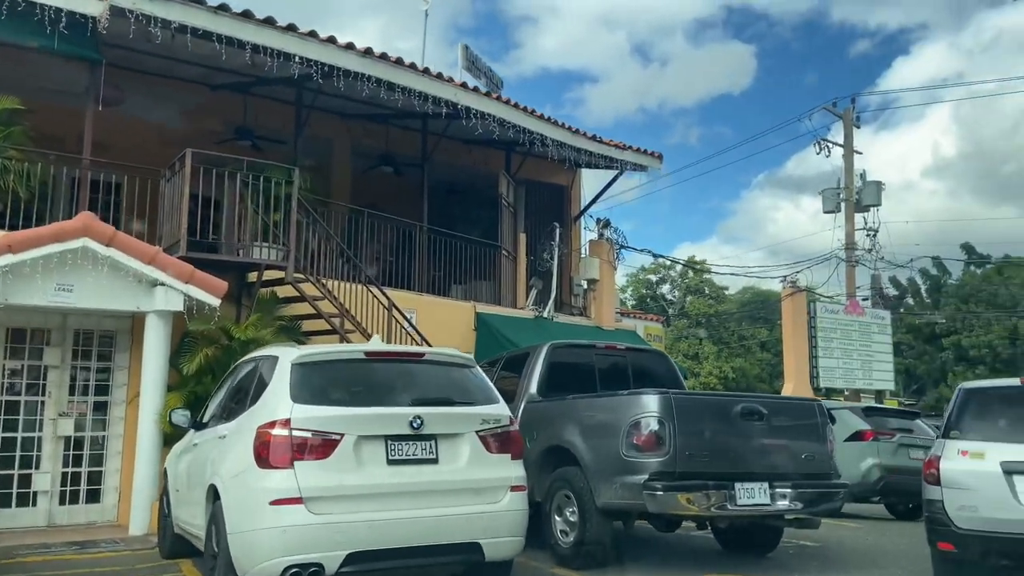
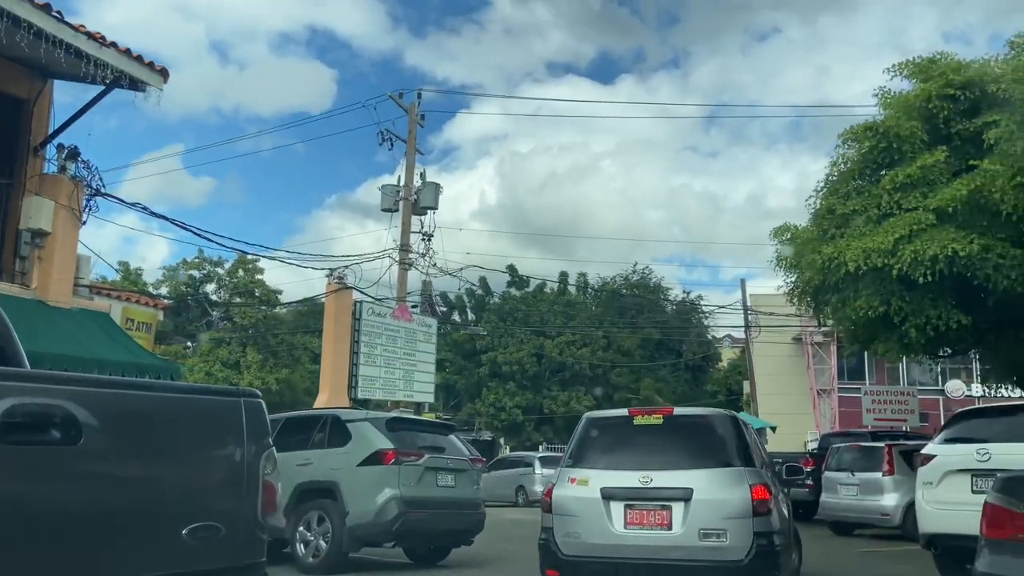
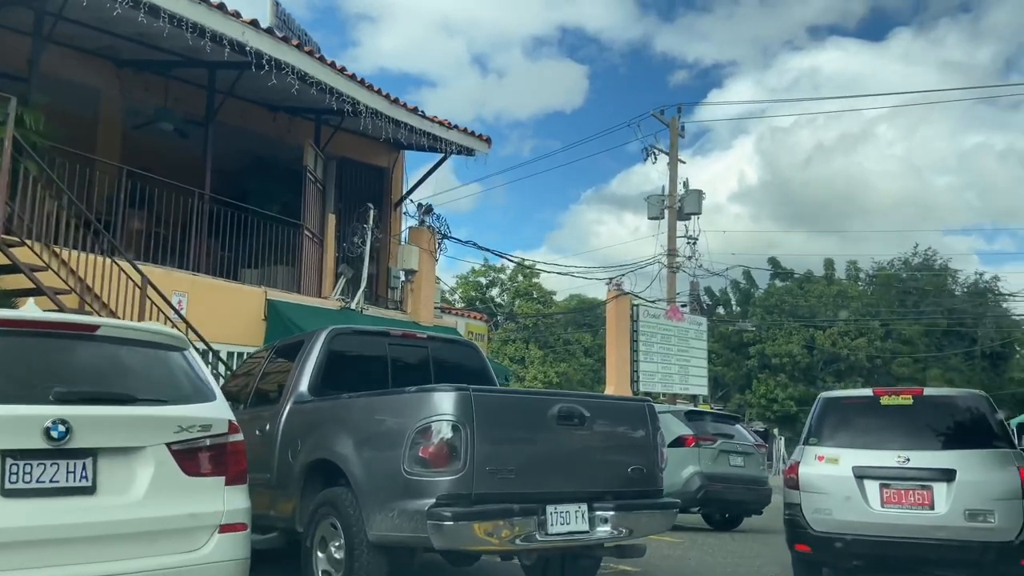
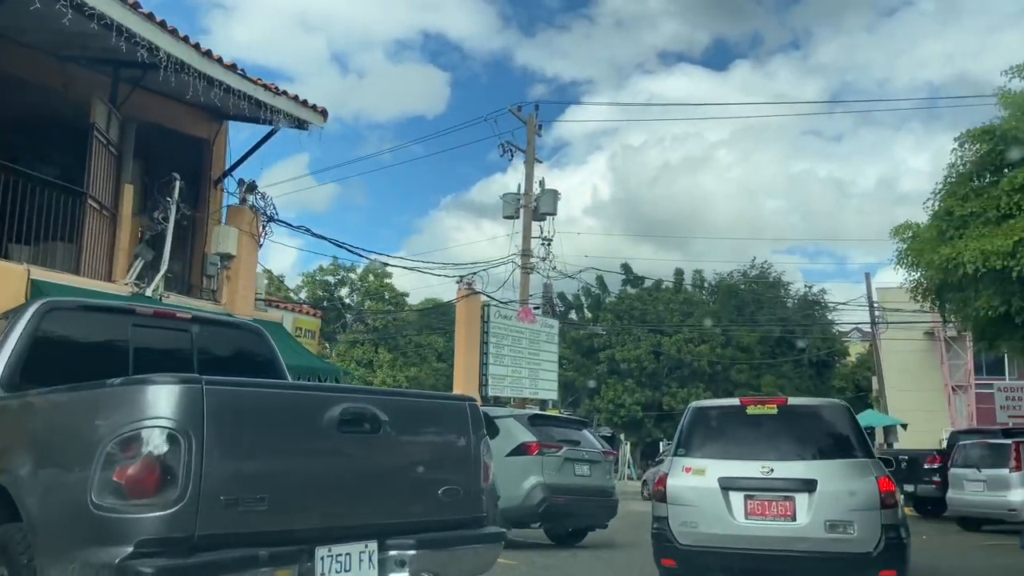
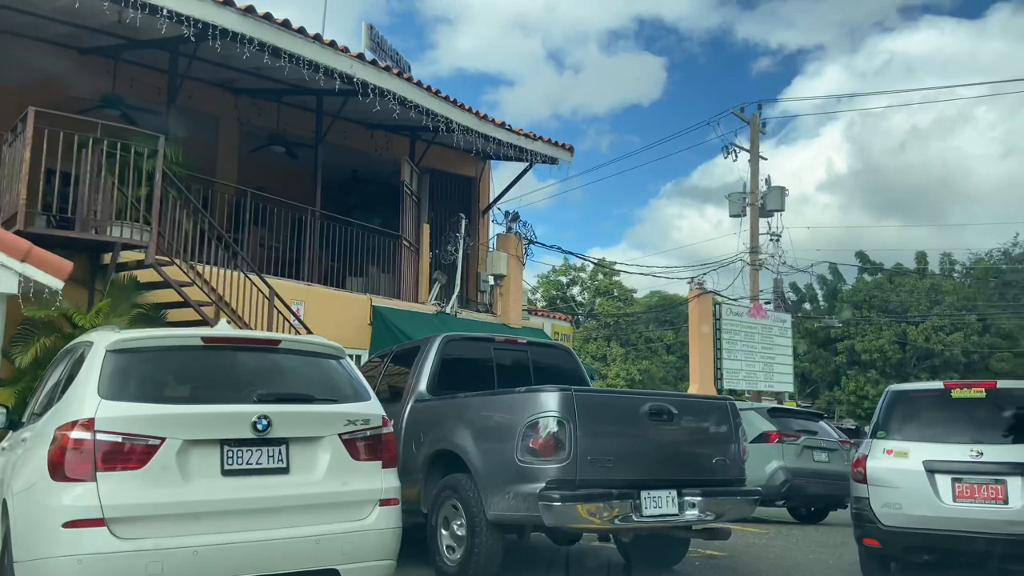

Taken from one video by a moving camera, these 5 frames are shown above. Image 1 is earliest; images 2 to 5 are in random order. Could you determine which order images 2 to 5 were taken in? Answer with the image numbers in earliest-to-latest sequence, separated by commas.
5, 3, 4, 2
